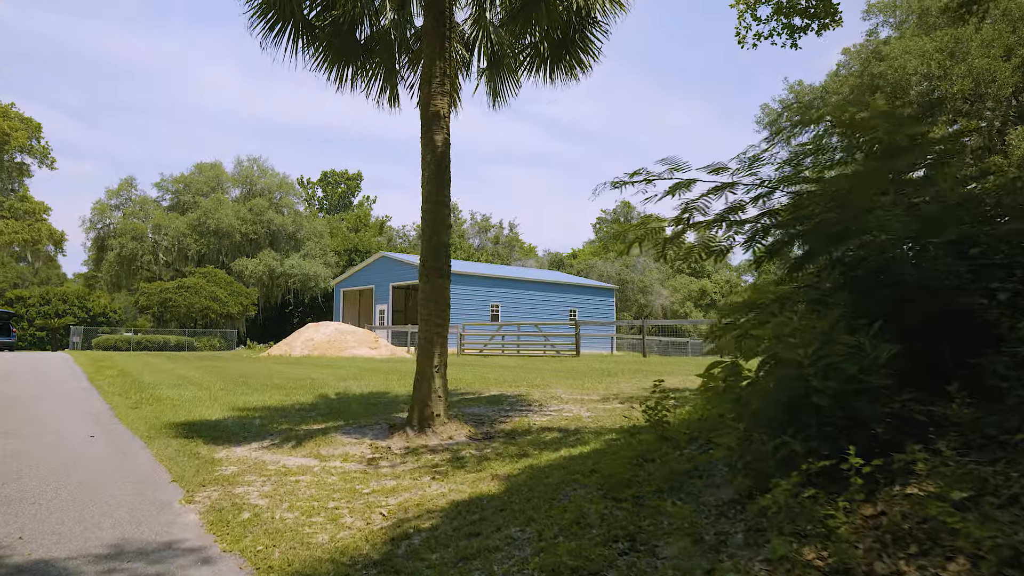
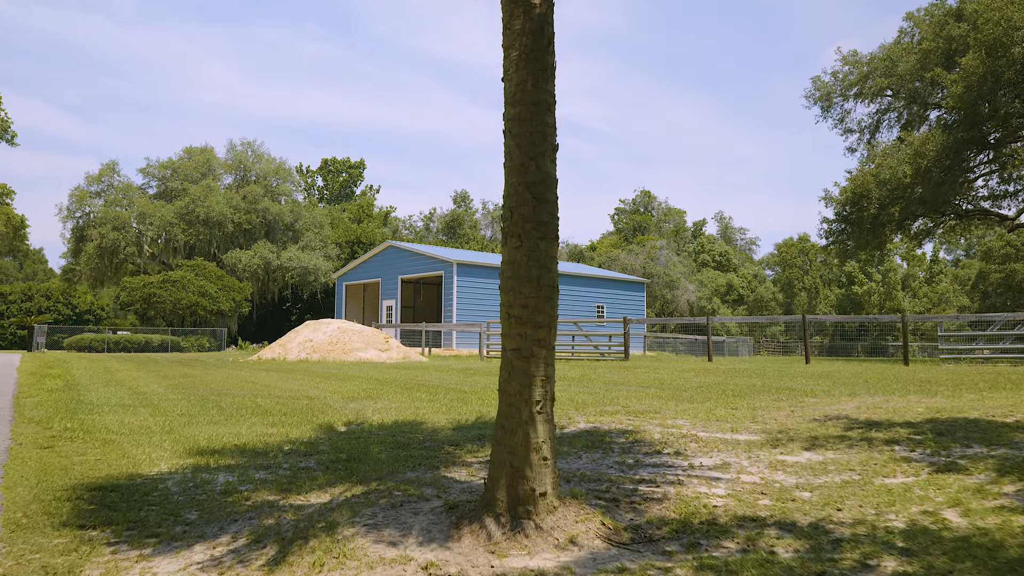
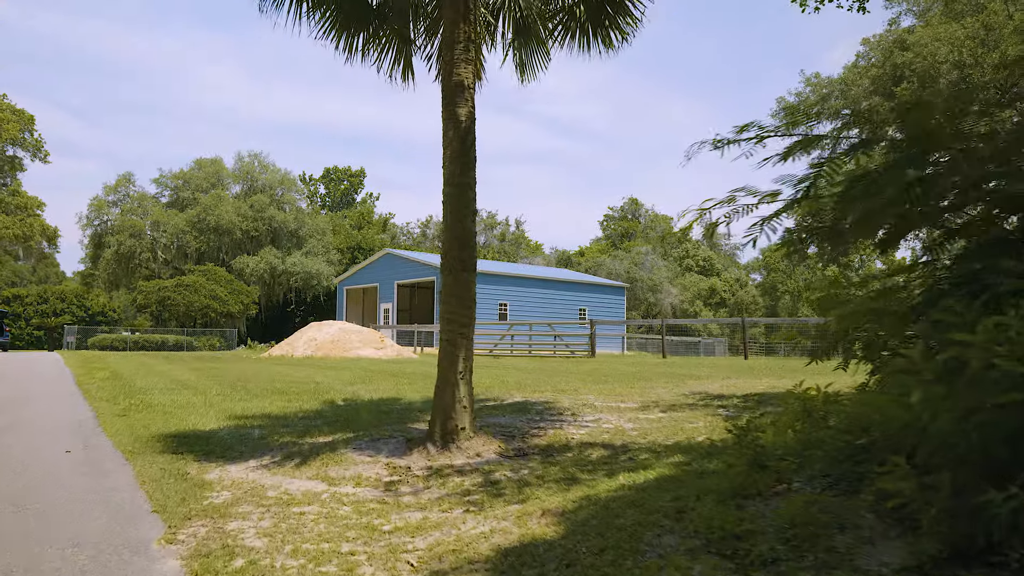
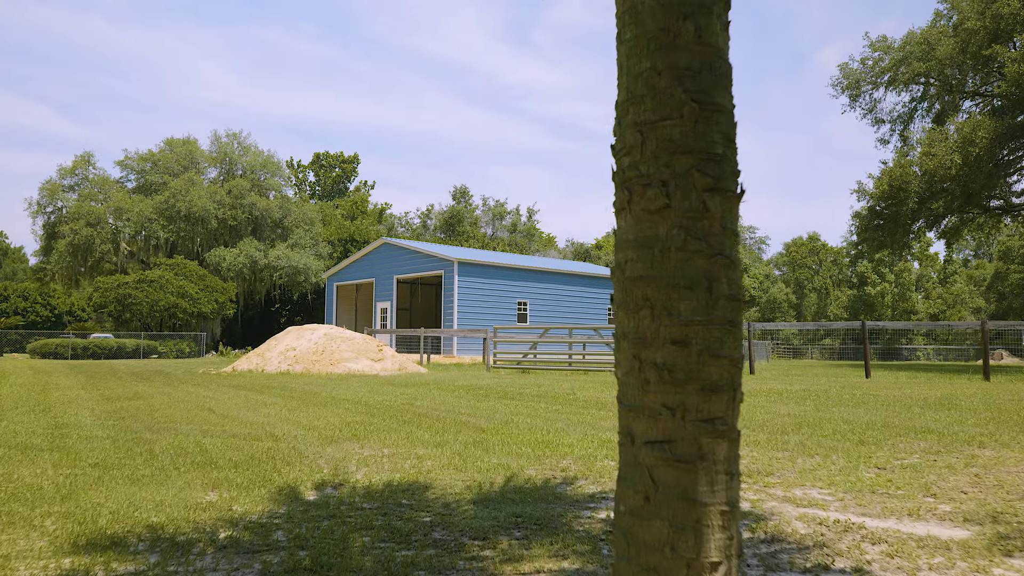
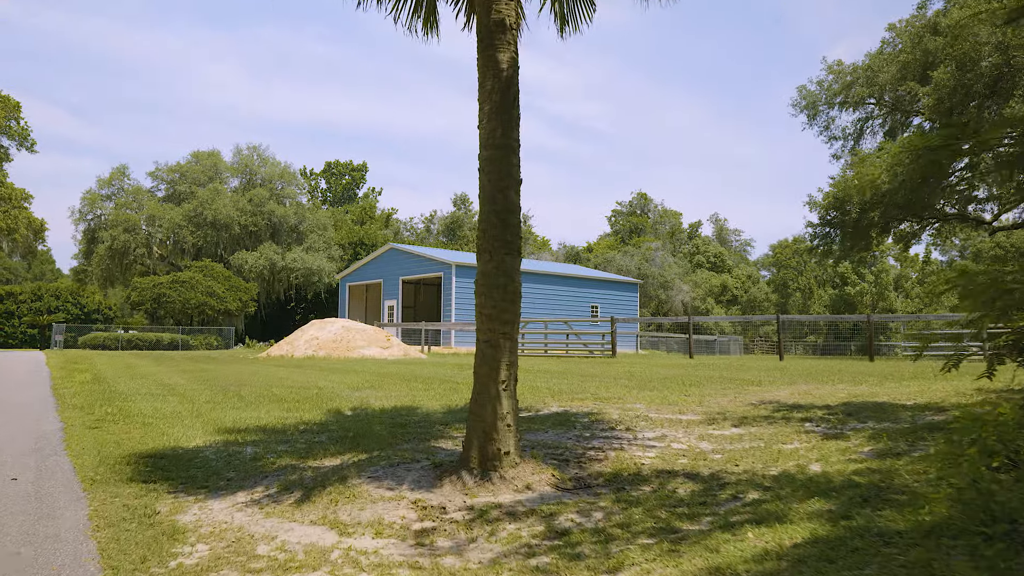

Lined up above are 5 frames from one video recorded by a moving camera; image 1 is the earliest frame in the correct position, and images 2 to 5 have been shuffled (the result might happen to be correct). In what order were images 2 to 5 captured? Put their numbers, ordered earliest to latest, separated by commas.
3, 5, 2, 4
